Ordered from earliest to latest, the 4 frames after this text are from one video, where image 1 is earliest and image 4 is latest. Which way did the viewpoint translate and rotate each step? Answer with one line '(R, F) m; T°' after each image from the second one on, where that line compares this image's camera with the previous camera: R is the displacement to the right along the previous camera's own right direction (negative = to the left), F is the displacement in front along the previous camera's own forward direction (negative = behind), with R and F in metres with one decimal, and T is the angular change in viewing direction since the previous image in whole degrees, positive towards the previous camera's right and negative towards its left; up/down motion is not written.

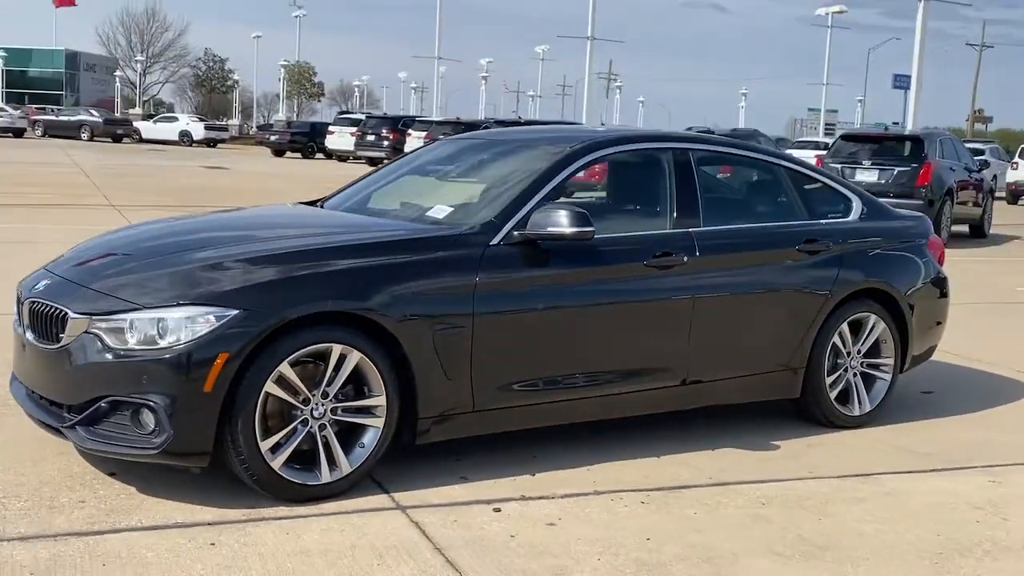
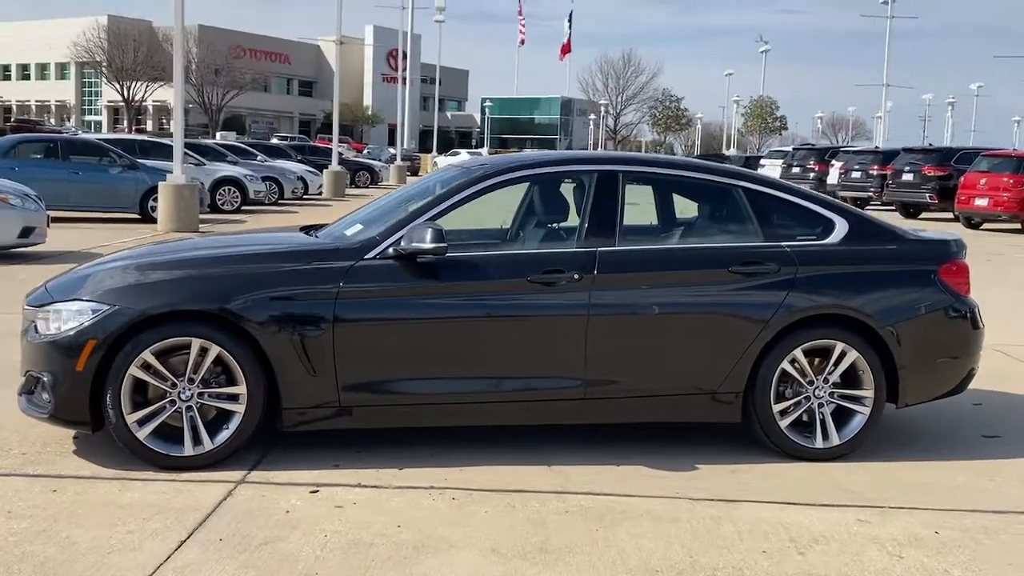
(+2.4, +0.1) m; -24°
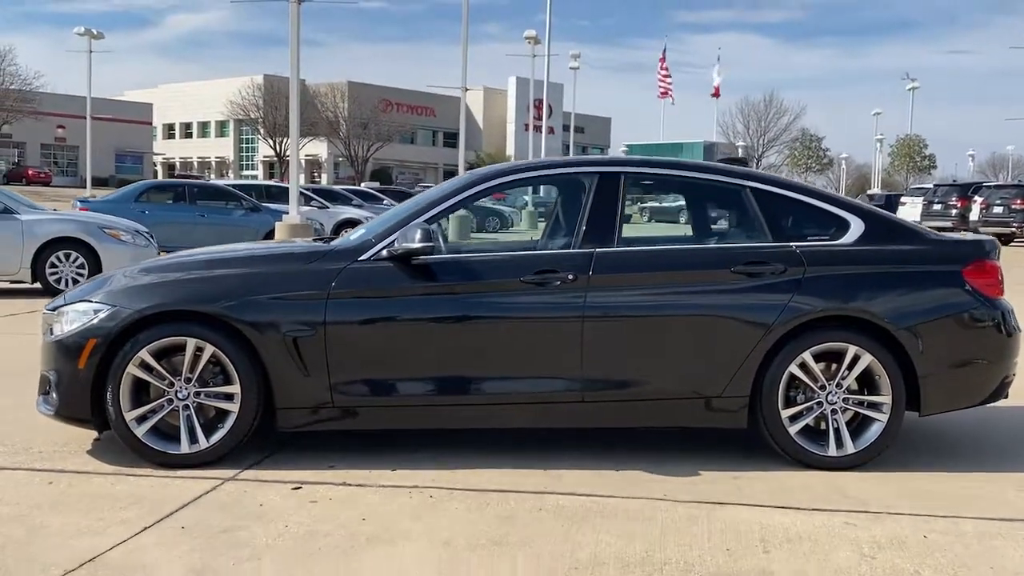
(+0.6, +0.1) m; -7°
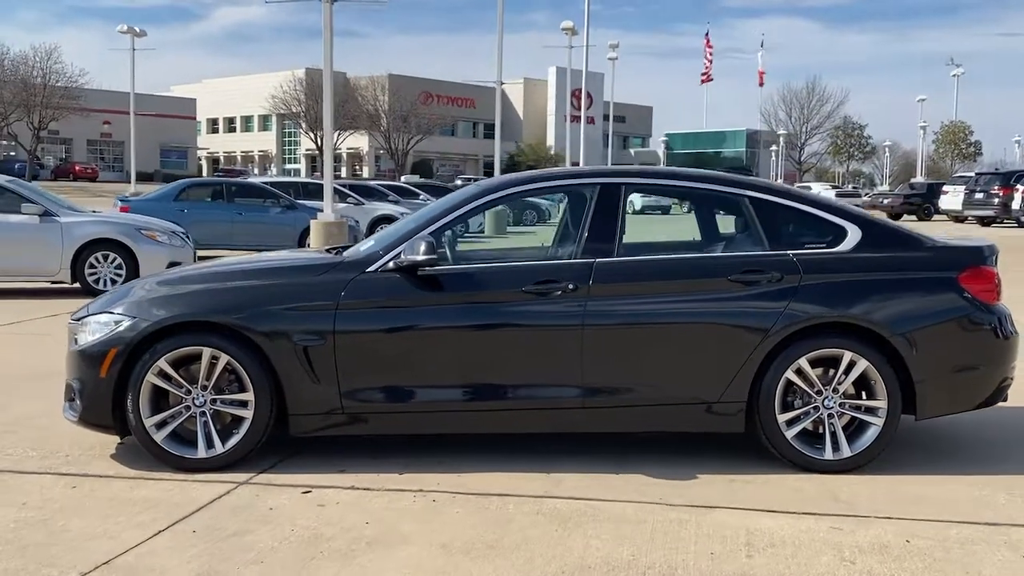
(+0.2, -0.2) m; -2°
